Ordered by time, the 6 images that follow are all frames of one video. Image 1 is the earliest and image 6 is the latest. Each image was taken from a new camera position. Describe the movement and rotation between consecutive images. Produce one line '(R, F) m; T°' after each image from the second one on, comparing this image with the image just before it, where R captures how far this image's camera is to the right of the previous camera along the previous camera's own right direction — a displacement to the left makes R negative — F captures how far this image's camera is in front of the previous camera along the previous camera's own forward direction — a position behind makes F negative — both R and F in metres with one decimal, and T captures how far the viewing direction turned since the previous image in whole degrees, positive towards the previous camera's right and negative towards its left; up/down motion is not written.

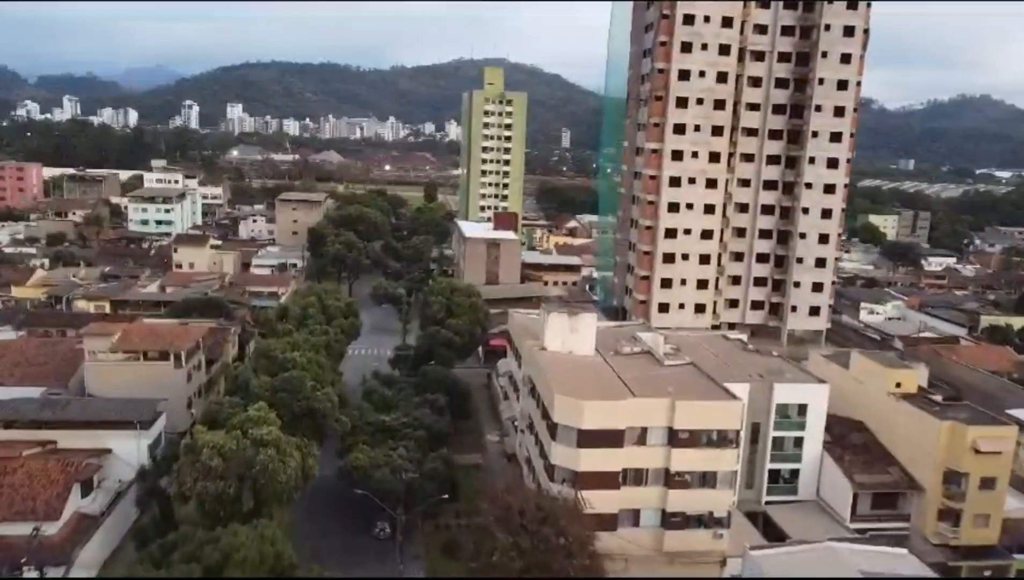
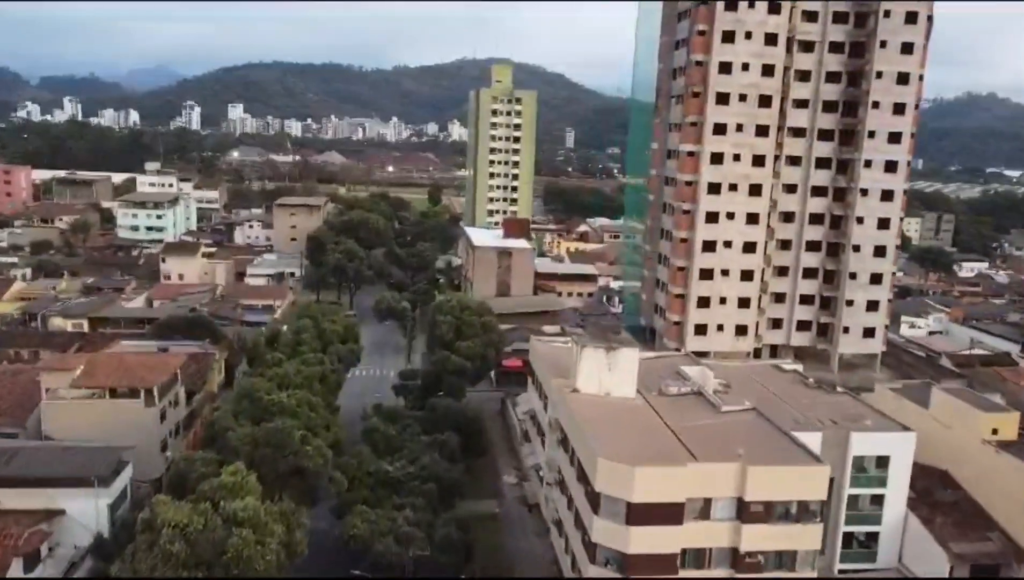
(-0.5, +3.2) m; 0°
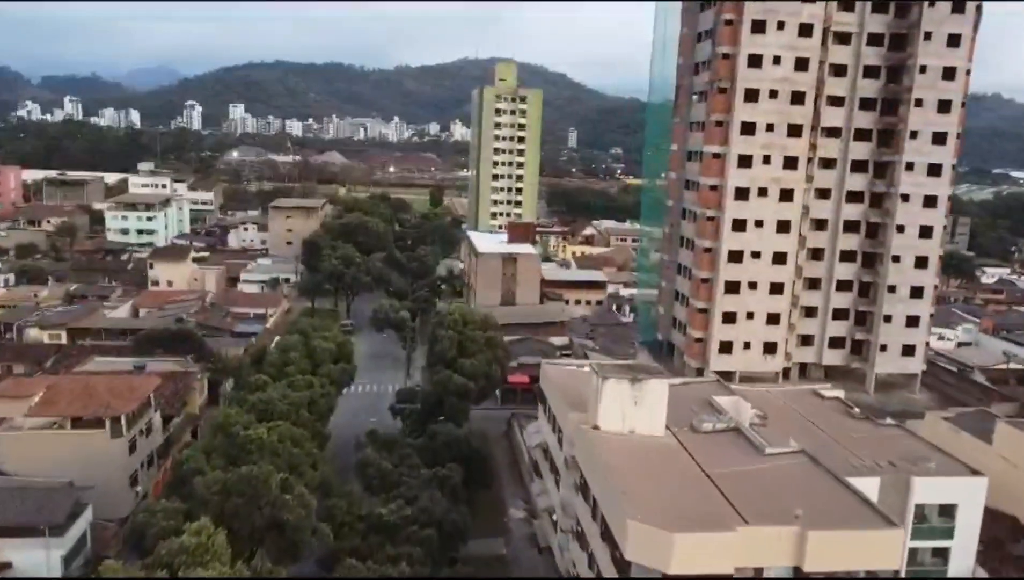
(-0.2, +2.2) m; 0°
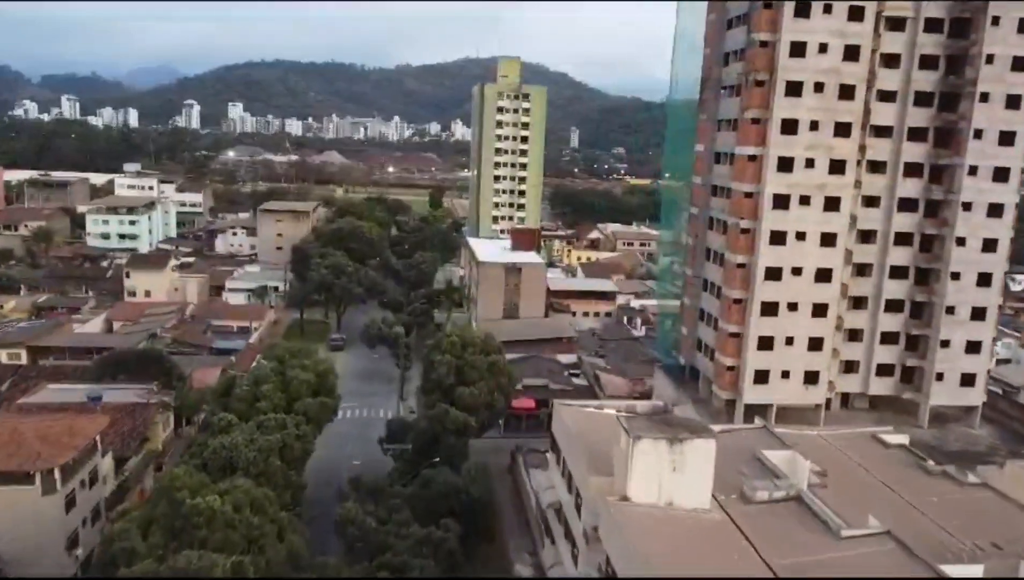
(-0.1, +3.0) m; 0°
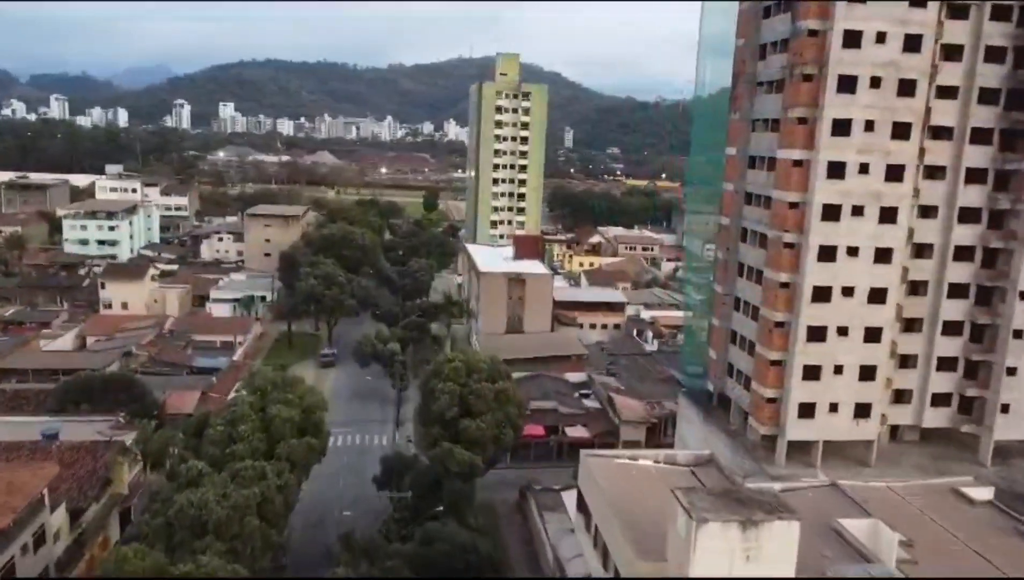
(-0.4, +2.5) m; 0°
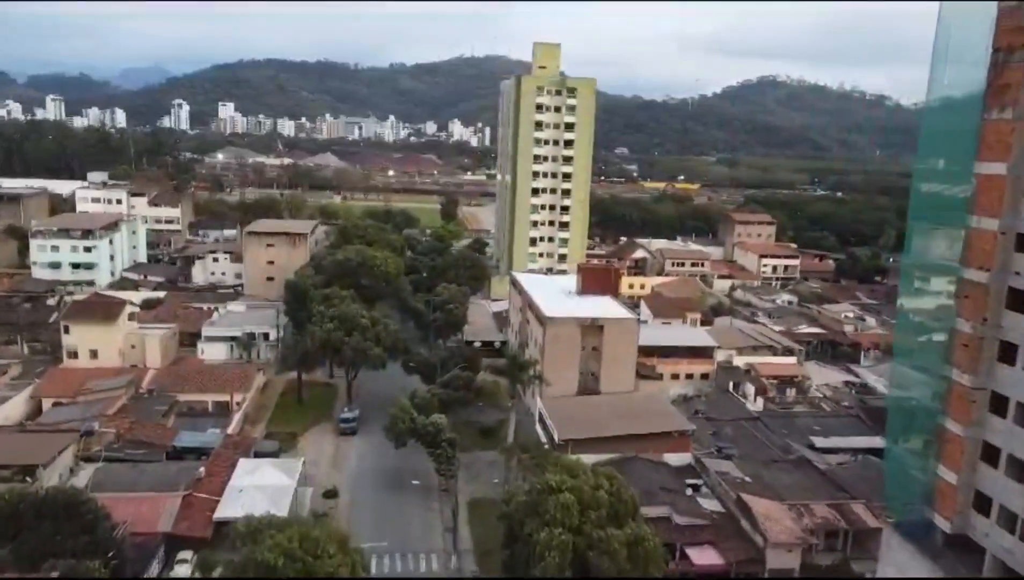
(-2.4, +7.5) m; 0°
